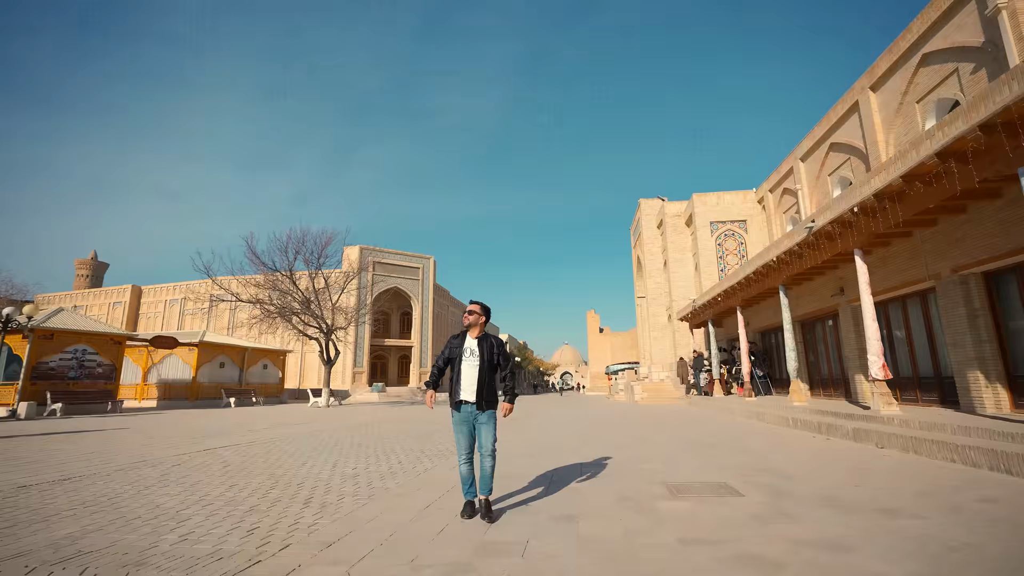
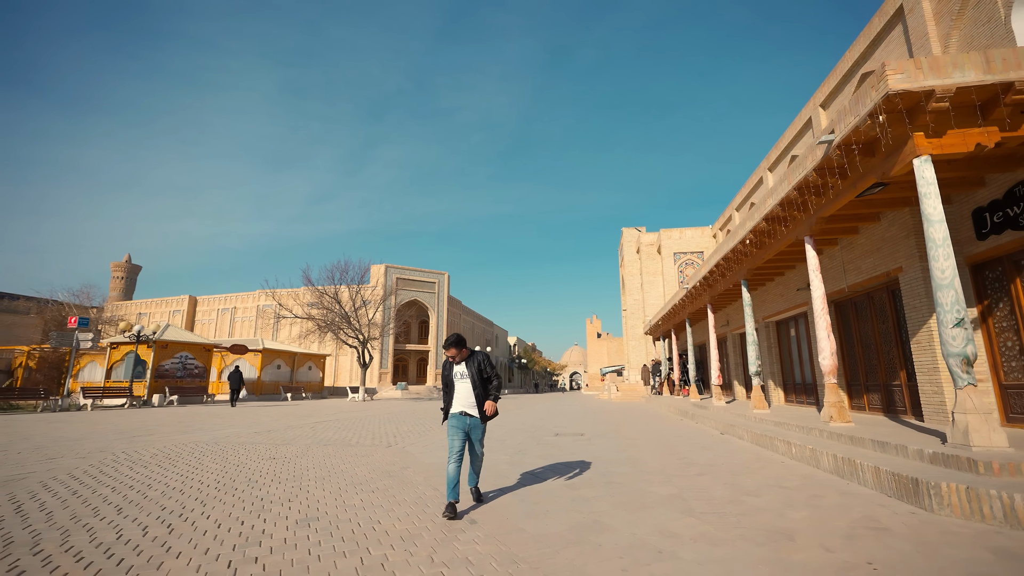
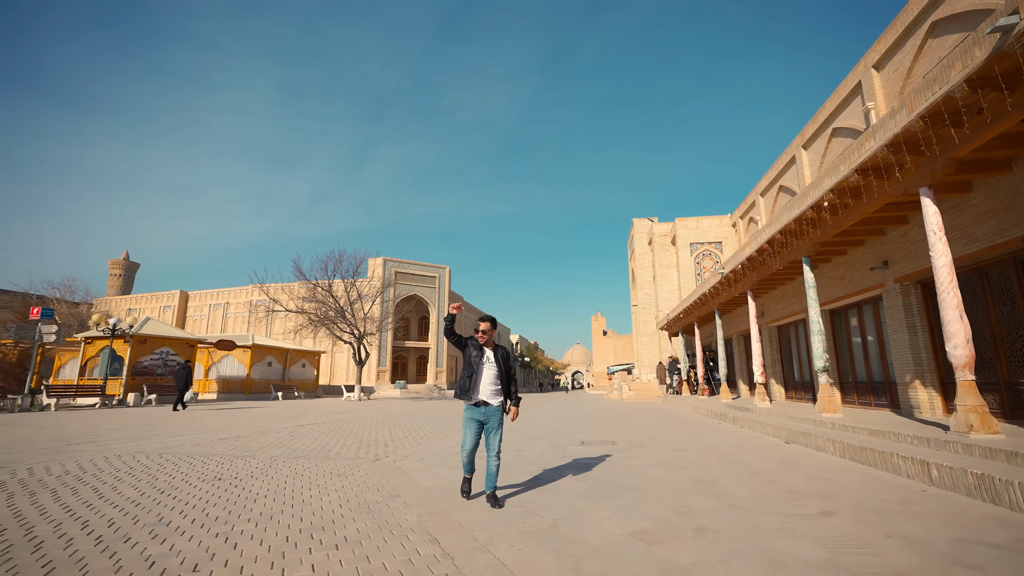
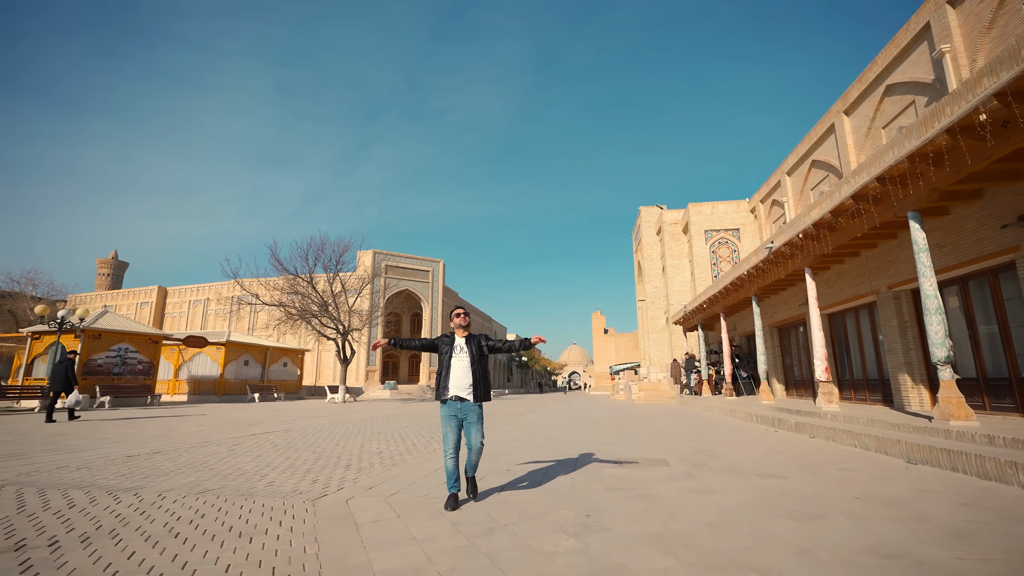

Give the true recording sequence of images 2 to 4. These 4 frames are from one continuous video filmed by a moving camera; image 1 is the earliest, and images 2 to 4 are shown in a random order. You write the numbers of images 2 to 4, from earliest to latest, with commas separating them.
4, 3, 2
